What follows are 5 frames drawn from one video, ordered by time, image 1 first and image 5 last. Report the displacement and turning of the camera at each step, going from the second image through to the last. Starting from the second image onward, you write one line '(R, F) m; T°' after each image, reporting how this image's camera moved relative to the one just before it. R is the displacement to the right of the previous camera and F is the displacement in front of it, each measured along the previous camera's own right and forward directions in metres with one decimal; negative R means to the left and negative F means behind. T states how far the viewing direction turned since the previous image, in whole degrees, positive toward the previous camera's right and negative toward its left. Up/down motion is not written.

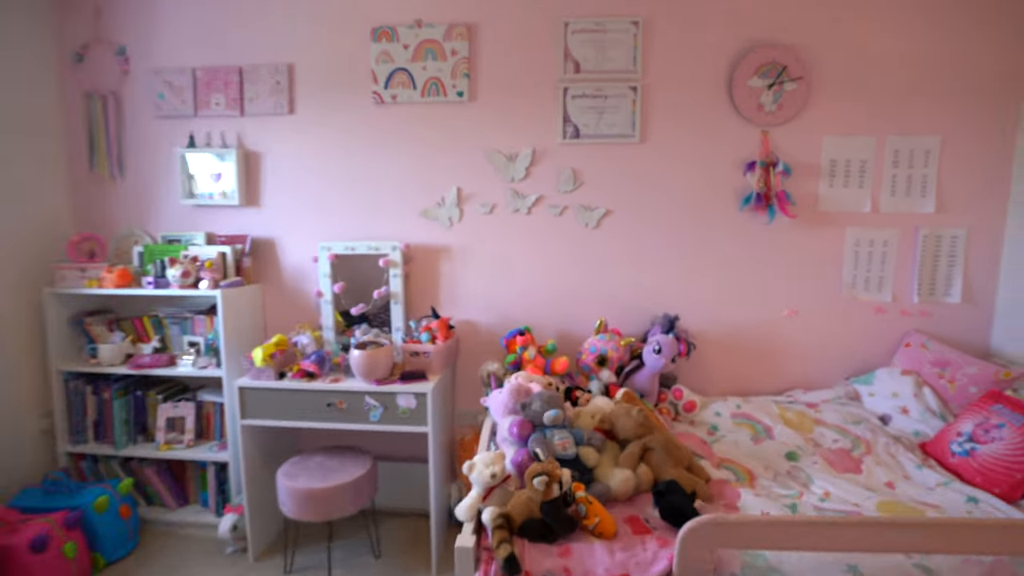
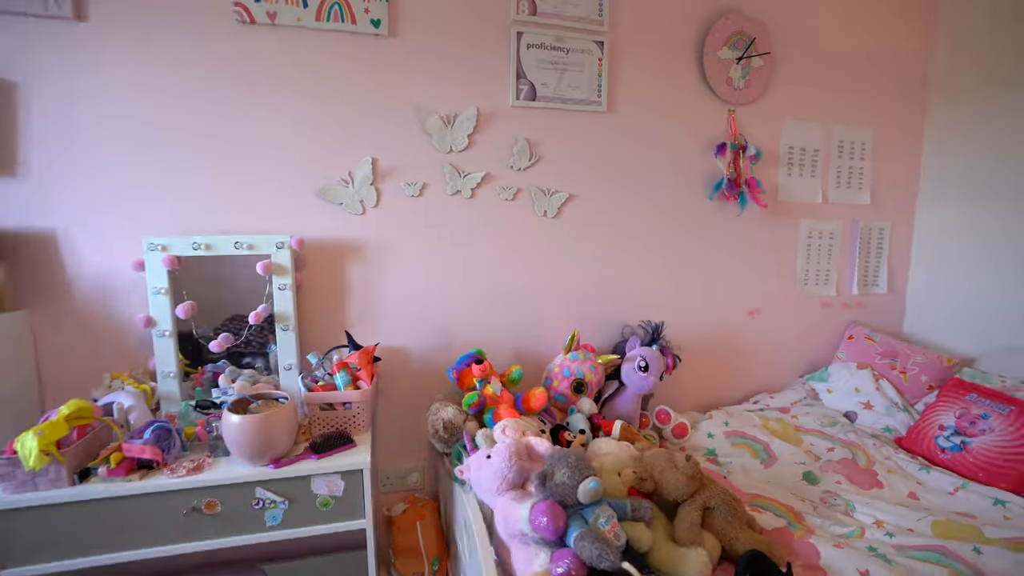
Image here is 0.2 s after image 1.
(-0.3, +0.5) m; +19°
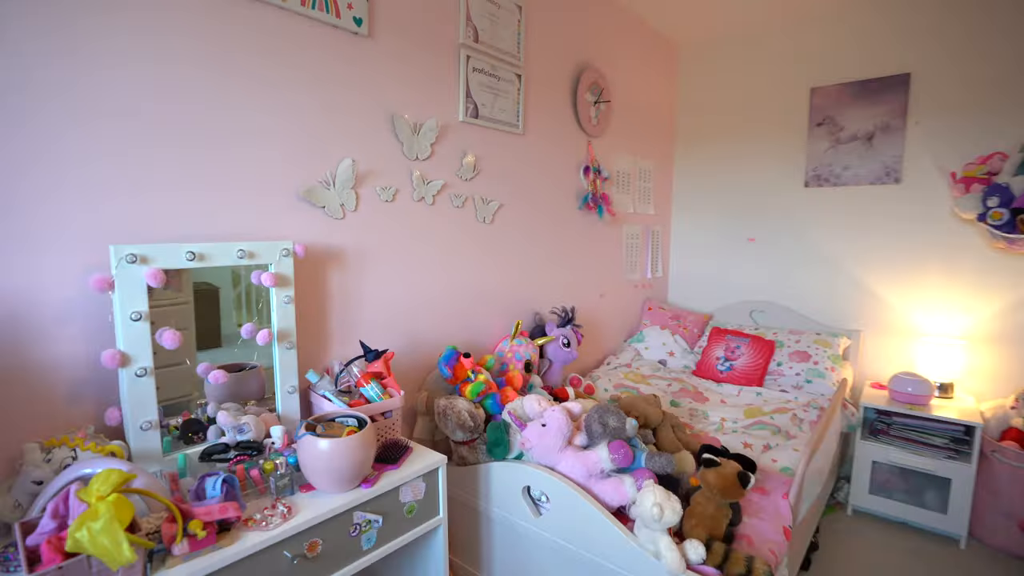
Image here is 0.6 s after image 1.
(-0.8, 0.0) m; +33°
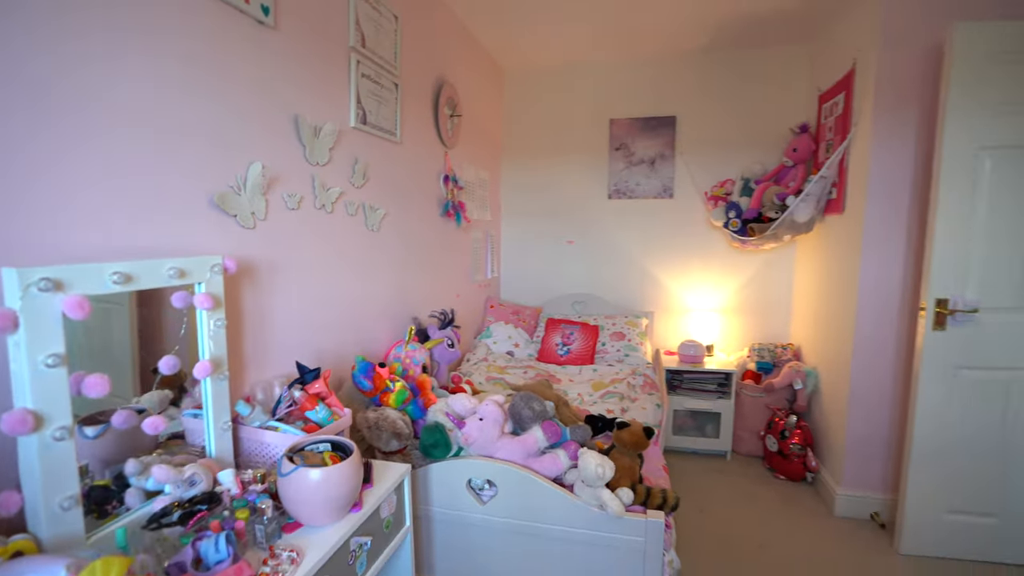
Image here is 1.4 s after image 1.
(-0.4, 0.0) m; +26°
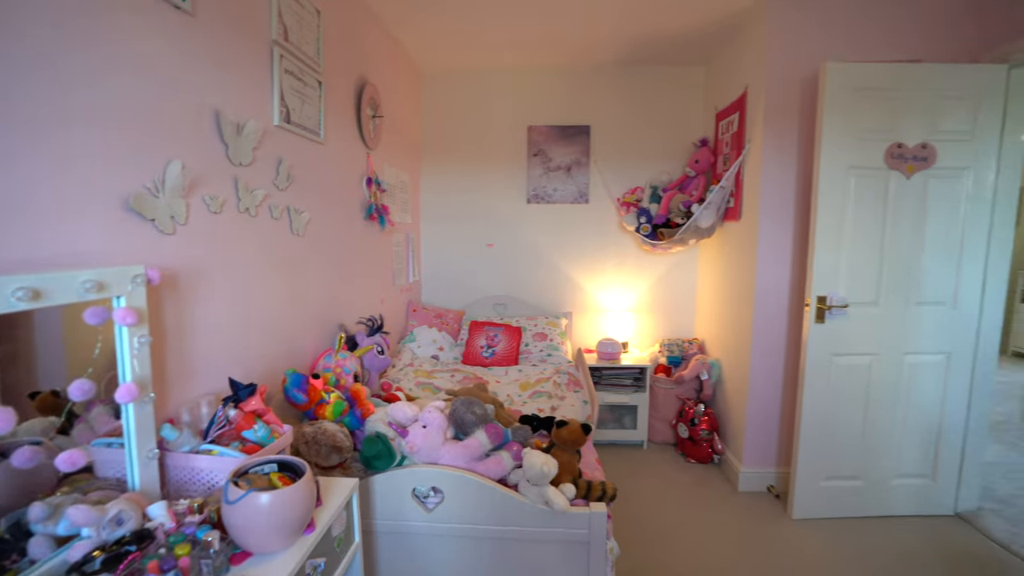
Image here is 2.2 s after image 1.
(-0.1, 0.0) m; +11°
